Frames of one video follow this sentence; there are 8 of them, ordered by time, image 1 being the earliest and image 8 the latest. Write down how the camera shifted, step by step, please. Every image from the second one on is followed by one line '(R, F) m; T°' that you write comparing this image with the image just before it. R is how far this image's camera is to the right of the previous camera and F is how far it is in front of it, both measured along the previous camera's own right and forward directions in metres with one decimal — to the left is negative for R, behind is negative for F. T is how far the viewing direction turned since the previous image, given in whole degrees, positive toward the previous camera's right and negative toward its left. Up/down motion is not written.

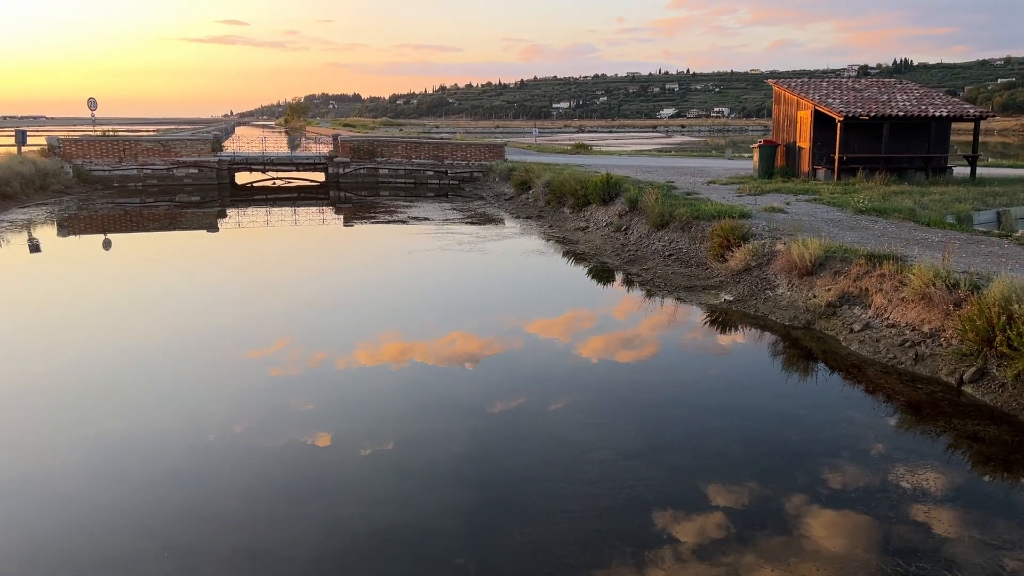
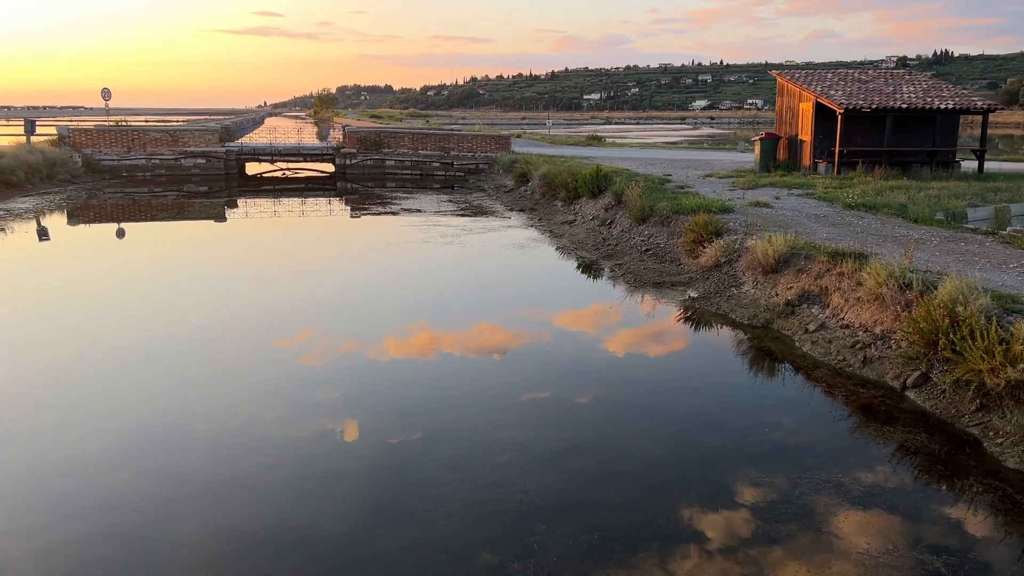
(+0.9, +0.2) m; -2°
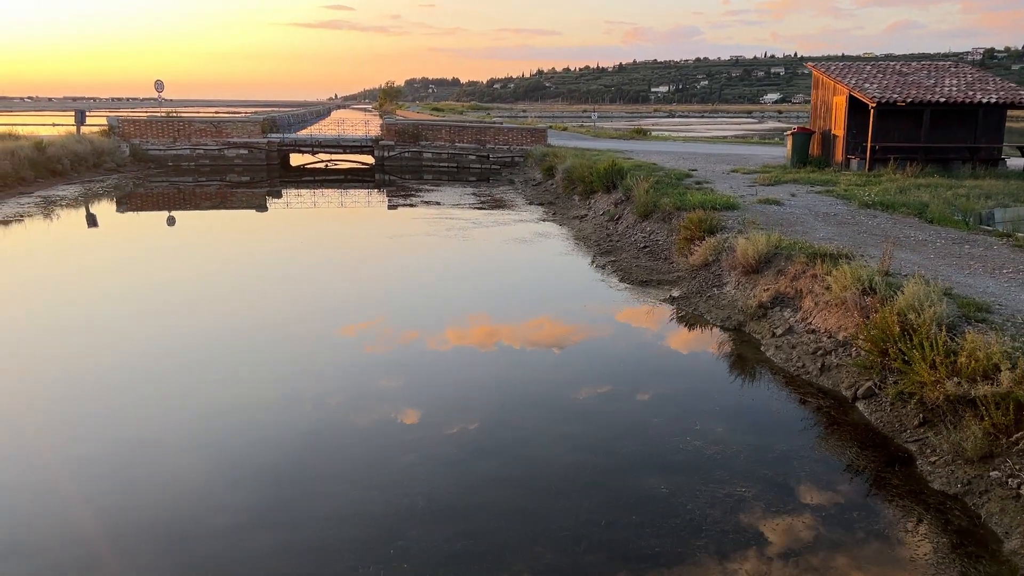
(+1.1, +0.2) m; -5°
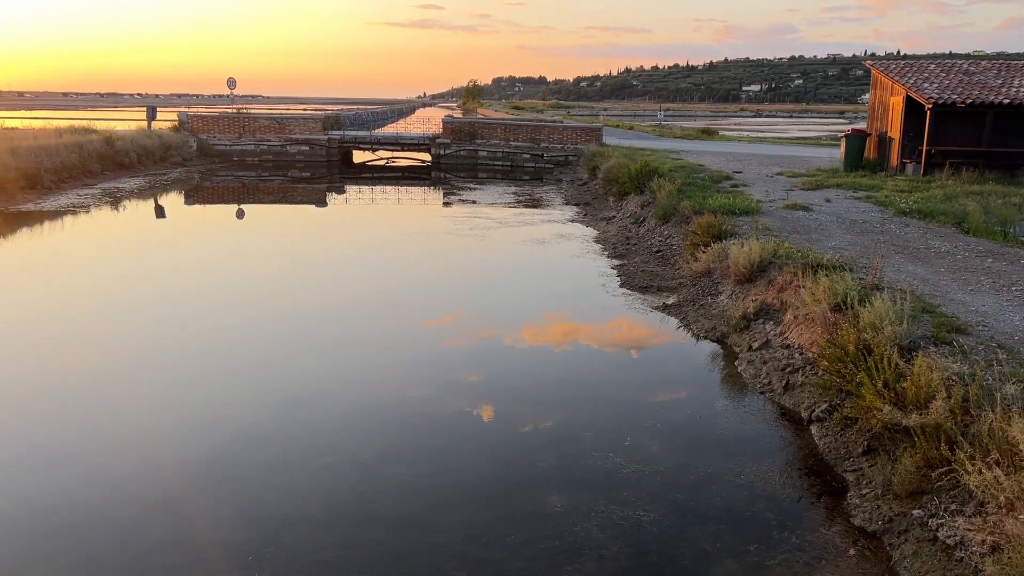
(+1.1, +0.2) m; -6°
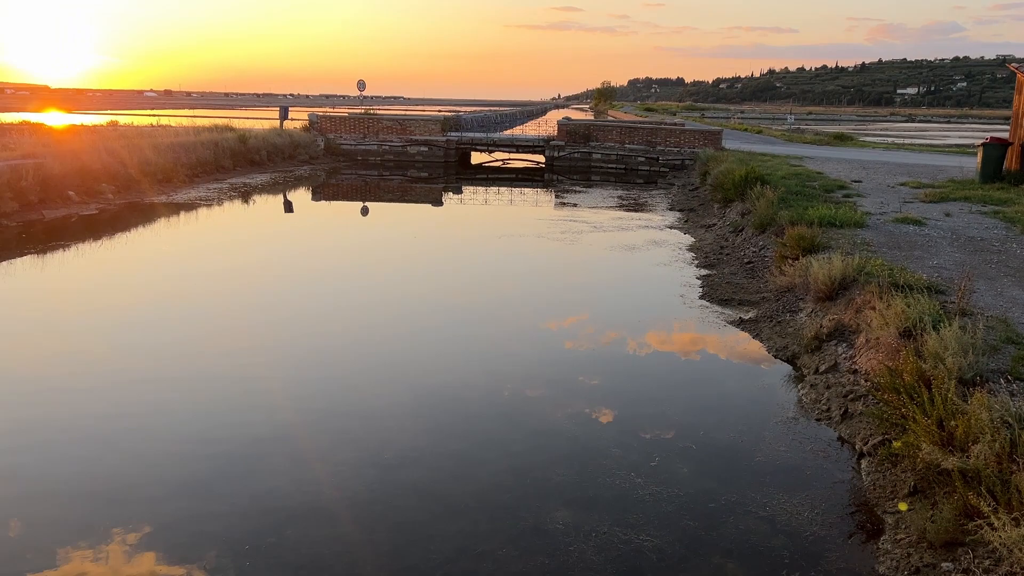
(+0.7, +0.1) m; -9°
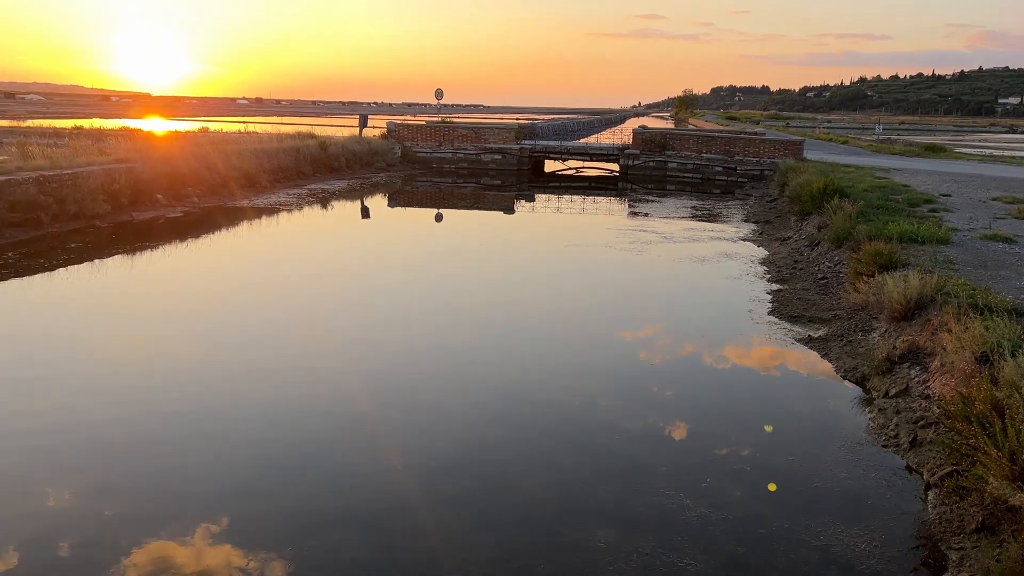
(+0.2, 0.0) m; -5°
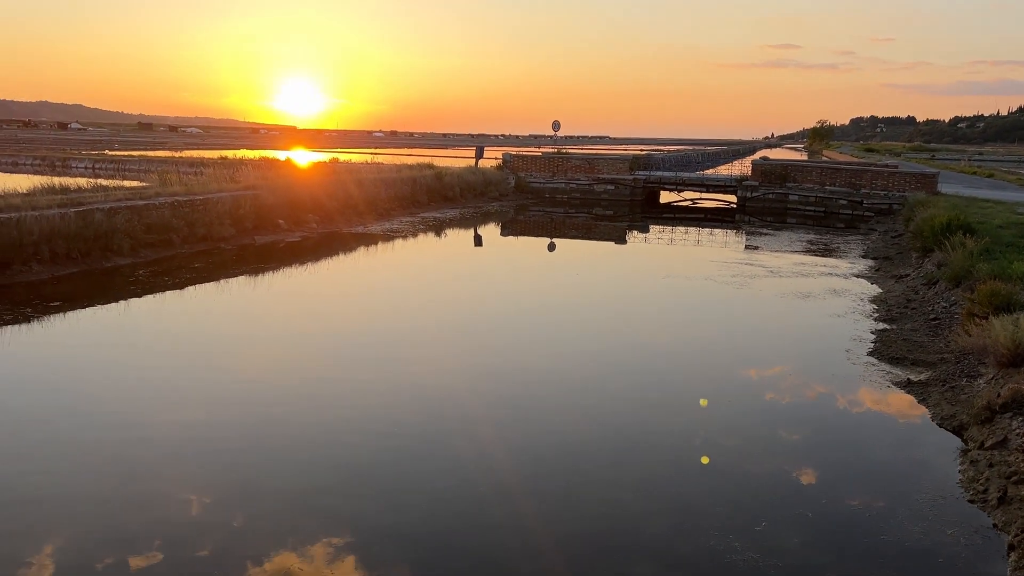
(+0.5, 0.0) m; -9°
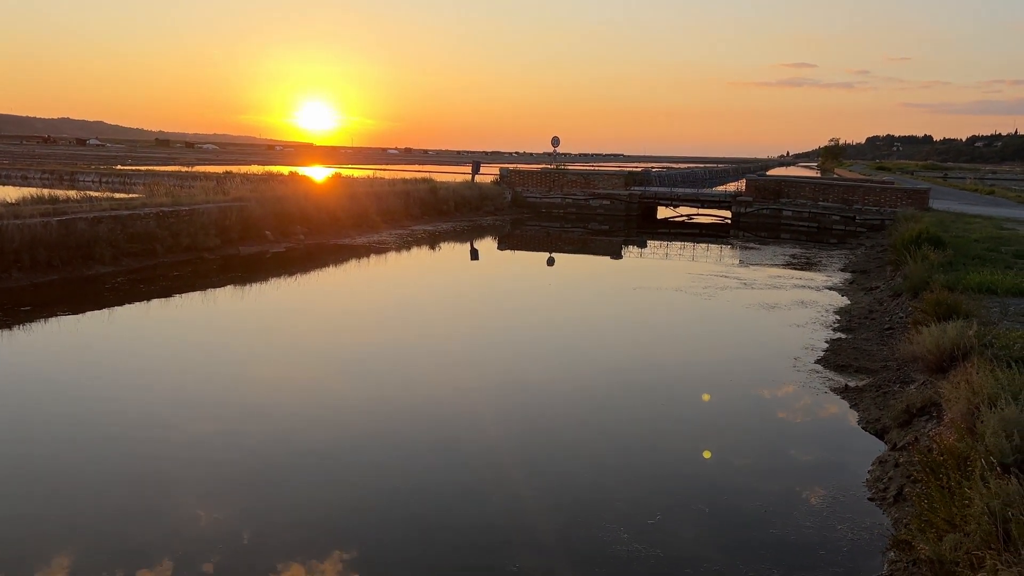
(+0.8, -0.2) m; -1°
